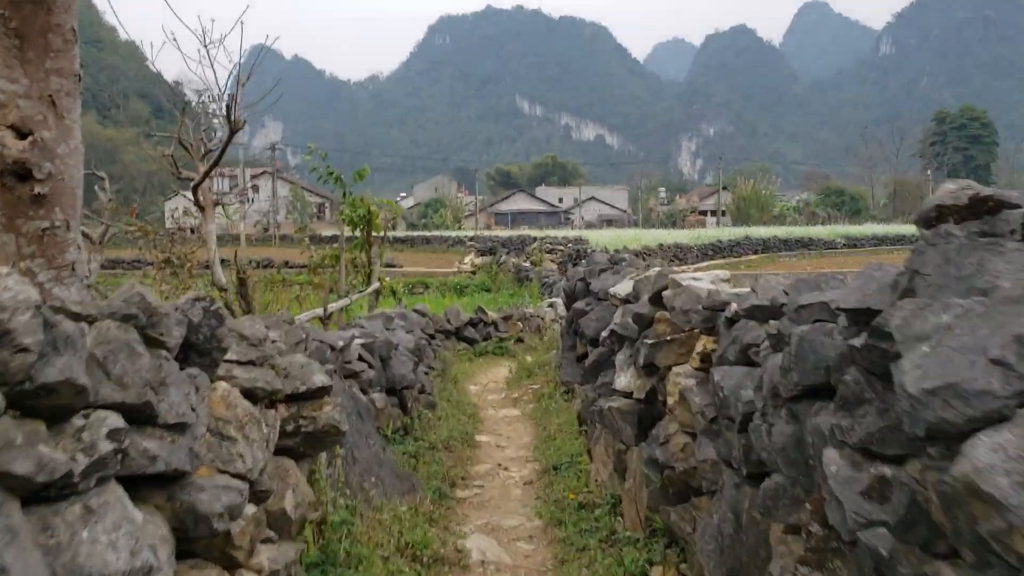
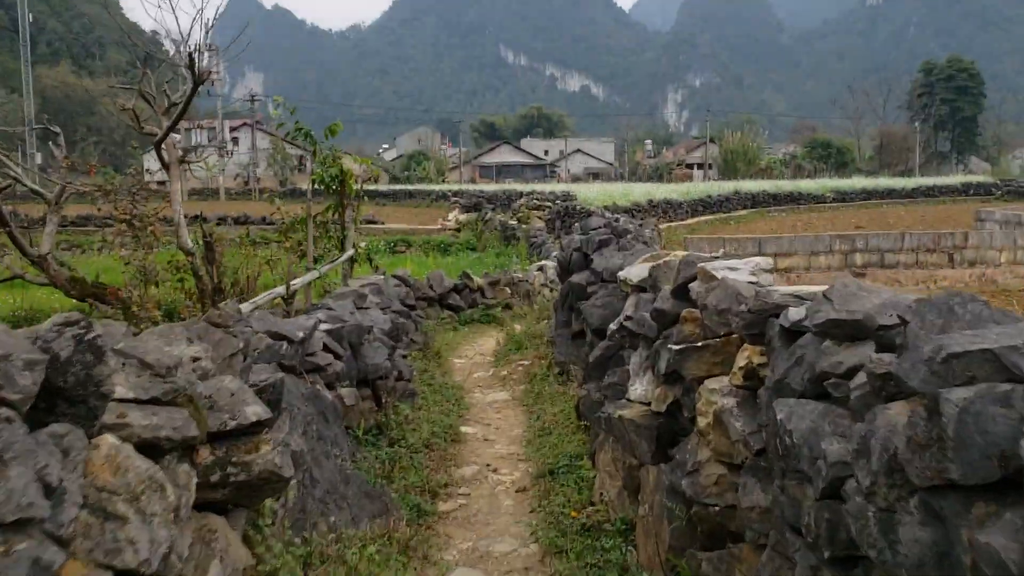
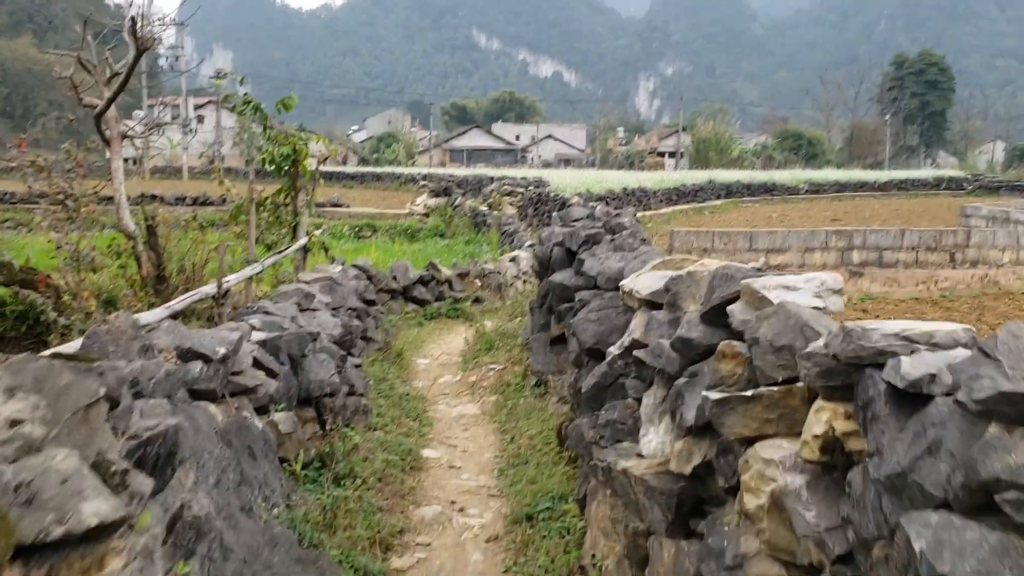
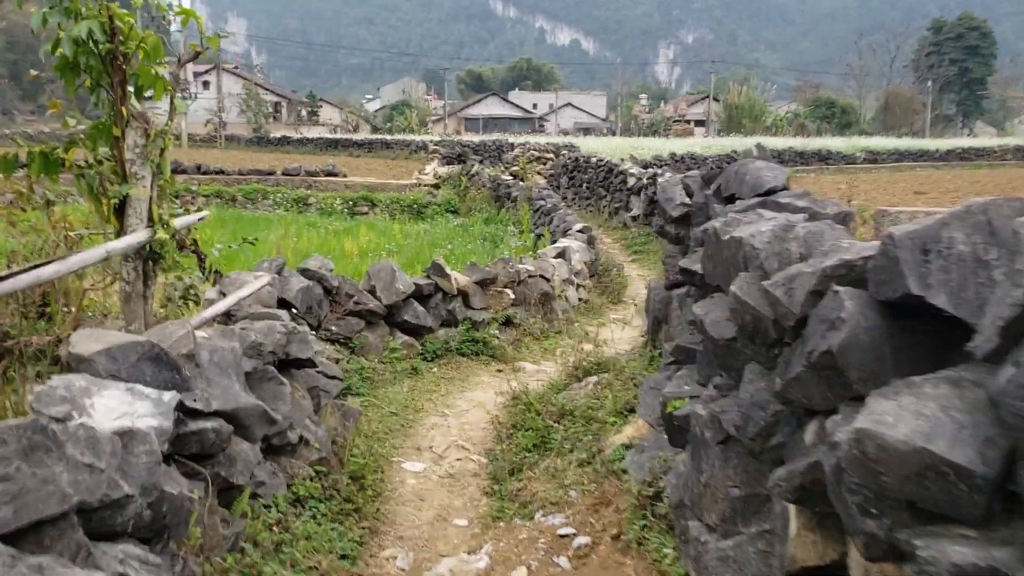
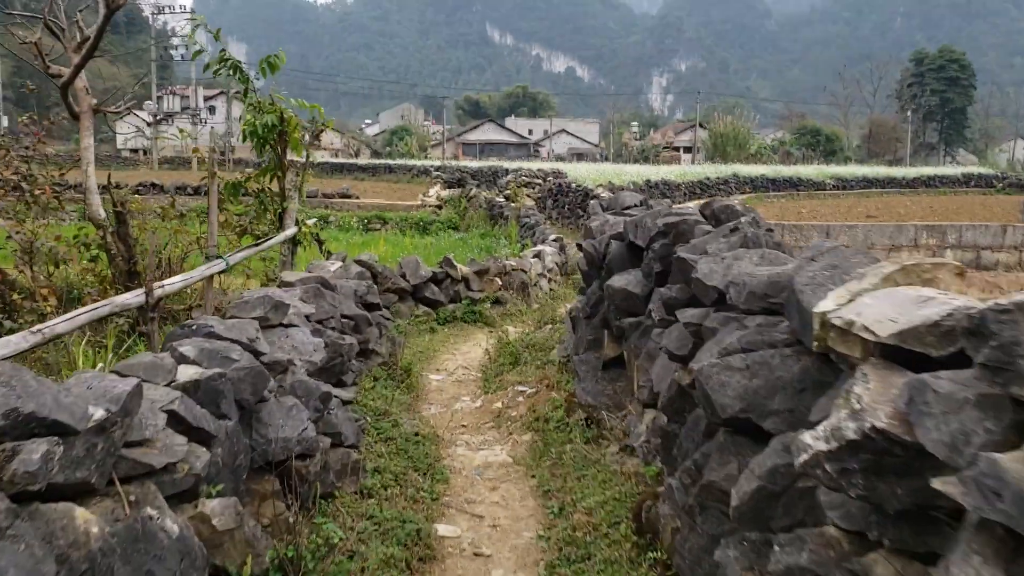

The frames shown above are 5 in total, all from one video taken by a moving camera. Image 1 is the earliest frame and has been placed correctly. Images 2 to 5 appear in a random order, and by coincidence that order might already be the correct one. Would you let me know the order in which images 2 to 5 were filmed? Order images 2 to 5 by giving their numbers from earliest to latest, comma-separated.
2, 3, 5, 4
